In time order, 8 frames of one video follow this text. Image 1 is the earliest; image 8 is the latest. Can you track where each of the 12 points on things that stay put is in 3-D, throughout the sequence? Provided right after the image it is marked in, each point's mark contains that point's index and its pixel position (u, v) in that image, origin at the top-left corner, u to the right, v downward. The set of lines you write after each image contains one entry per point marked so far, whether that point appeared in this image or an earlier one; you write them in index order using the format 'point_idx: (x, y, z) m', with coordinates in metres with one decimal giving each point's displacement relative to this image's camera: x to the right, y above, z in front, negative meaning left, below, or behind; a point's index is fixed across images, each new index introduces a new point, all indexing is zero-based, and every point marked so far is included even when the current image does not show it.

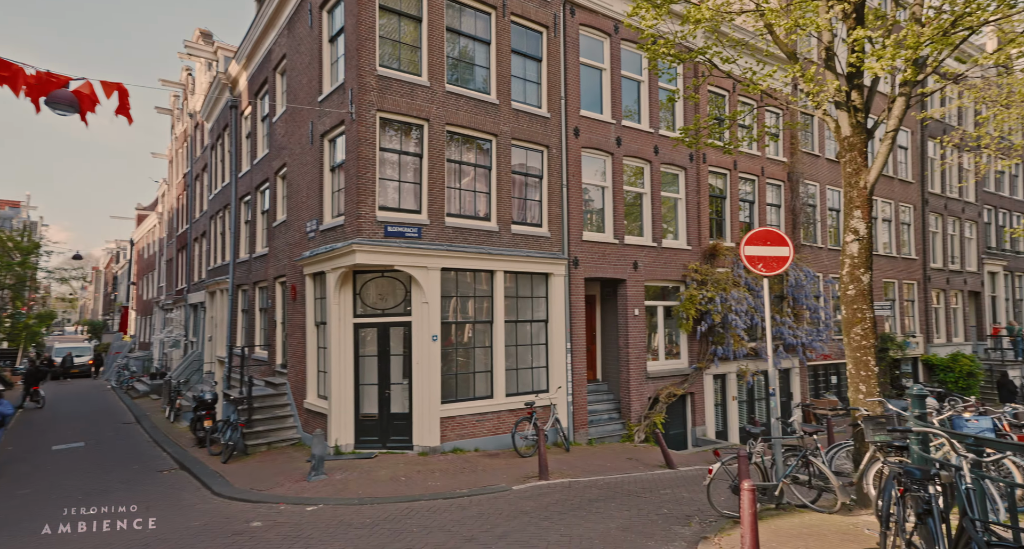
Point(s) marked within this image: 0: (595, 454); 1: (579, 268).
0: (+1.6, -3.5, +13.4) m
1: (+1.5, +0.1, +14.4) m
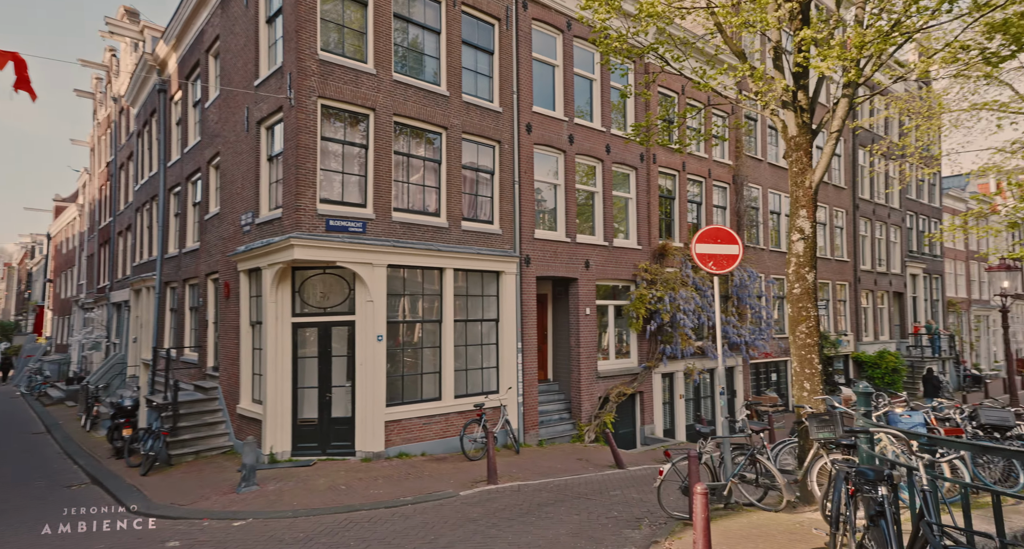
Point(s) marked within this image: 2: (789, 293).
0: (+0.6, -3.5, +13.2) m
1: (+0.4, +0.2, +14.1) m
2: (+3.7, -0.2, +9.2) m
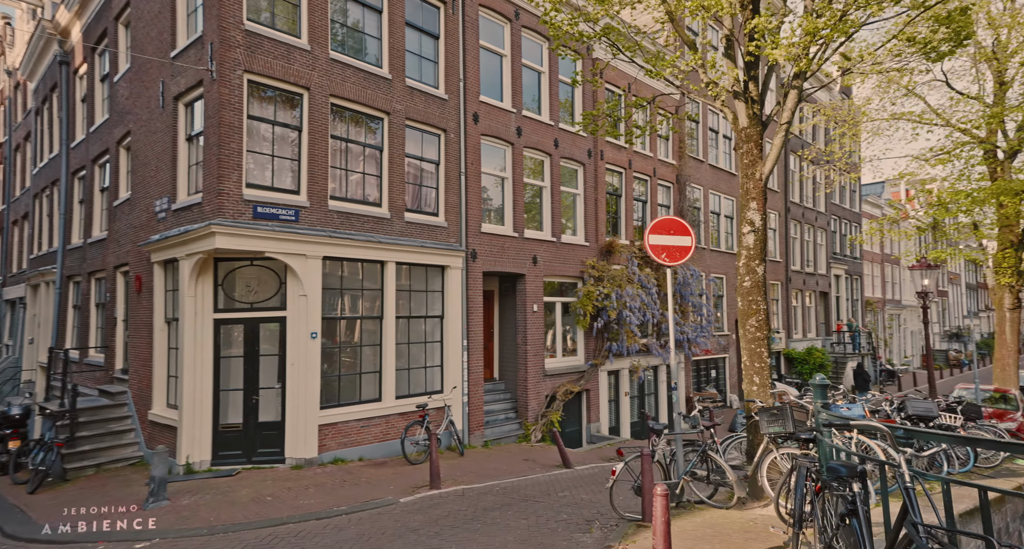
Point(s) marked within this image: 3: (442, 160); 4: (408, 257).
0: (-0.4, -3.4, +12.7) m
1: (-0.7, +0.3, +13.7) m
2: (+3.0, -0.2, +9.0) m
3: (-1.3, +2.2, +12.9) m
4: (-1.8, +0.3, +11.9) m
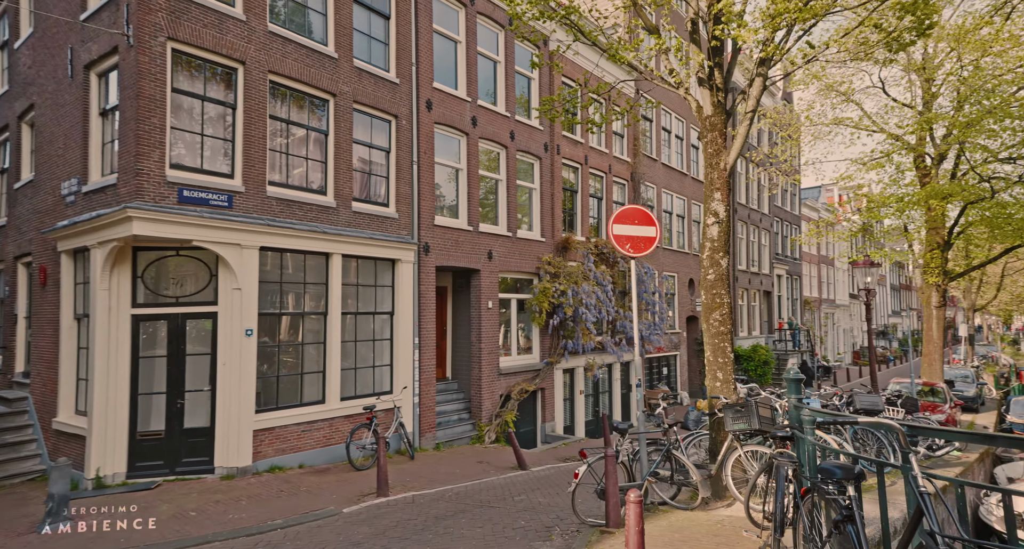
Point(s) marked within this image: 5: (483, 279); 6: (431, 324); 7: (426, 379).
0: (-1.2, -3.3, +12.2) m
1: (-1.5, +0.4, +13.0) m
2: (+2.4, -0.1, +8.6) m
3: (-2.1, +2.3, +12.3) m
4: (-2.6, +0.4, +11.2) m
5: (-0.6, -0.1, +15.1) m
6: (-1.5, -1.0, +12.9) m
7: (-1.6, -1.9, +12.7) m
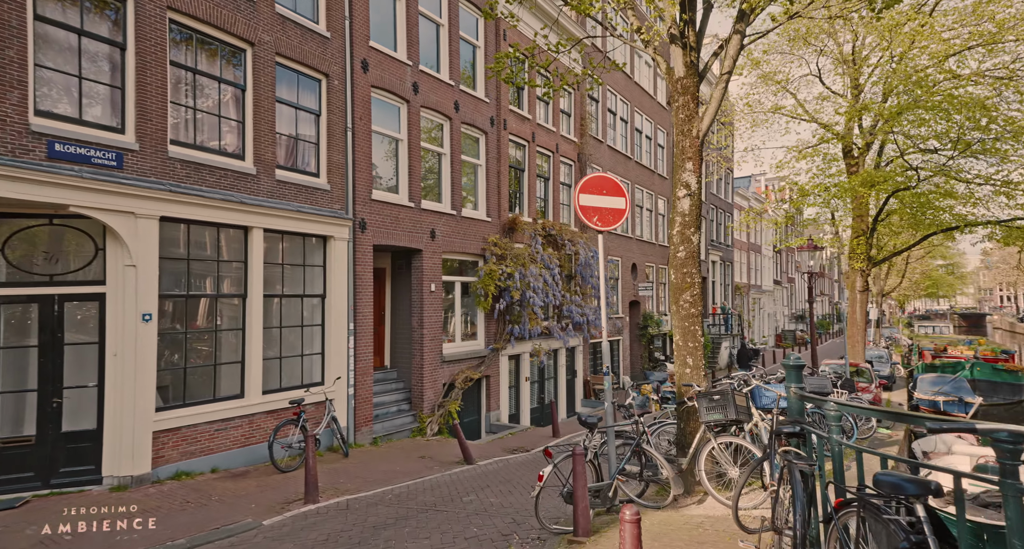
0: (-2.1, -3.0, +11.1) m
1: (-2.5, +0.7, +11.9) m
2: (+1.8, +0.2, +7.8) m
3: (-3.0, +2.6, +11.0) m
4: (-3.4, +0.8, +9.9) m
5: (-1.8, +0.3, +14.0) m
6: (-2.5, -0.6, +11.8) m
7: (-2.5, -1.6, +11.6) m
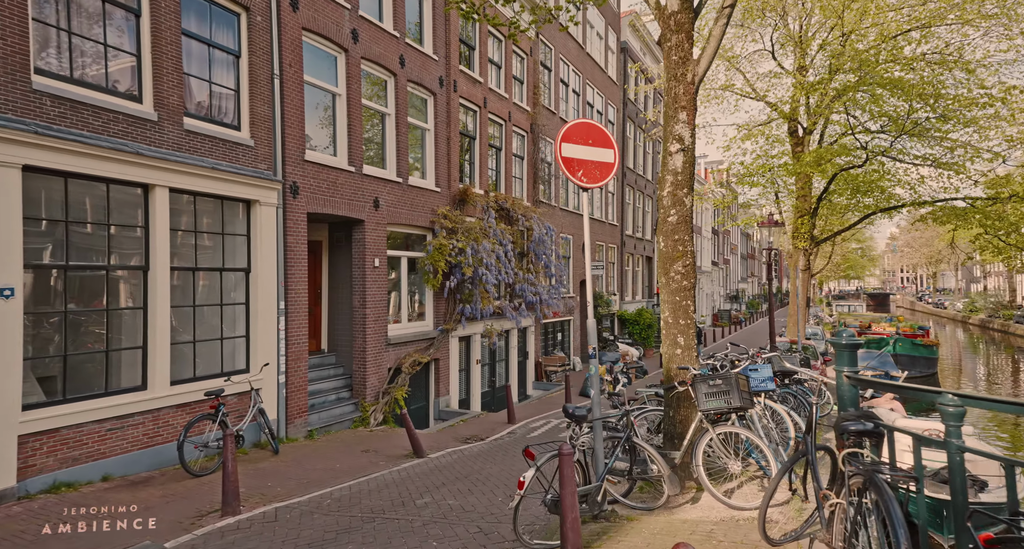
0: (-2.8, -2.5, +9.7) m
1: (-3.2, +1.2, +10.4) m
2: (+1.4, +0.5, +6.7) m
3: (-3.7, +3.0, +9.4) m
4: (-3.9, +1.1, +8.4) m
5: (-2.6, +0.8, +12.5) m
6: (-3.2, -0.2, +10.3) m
7: (-3.2, -1.2, +10.2) m
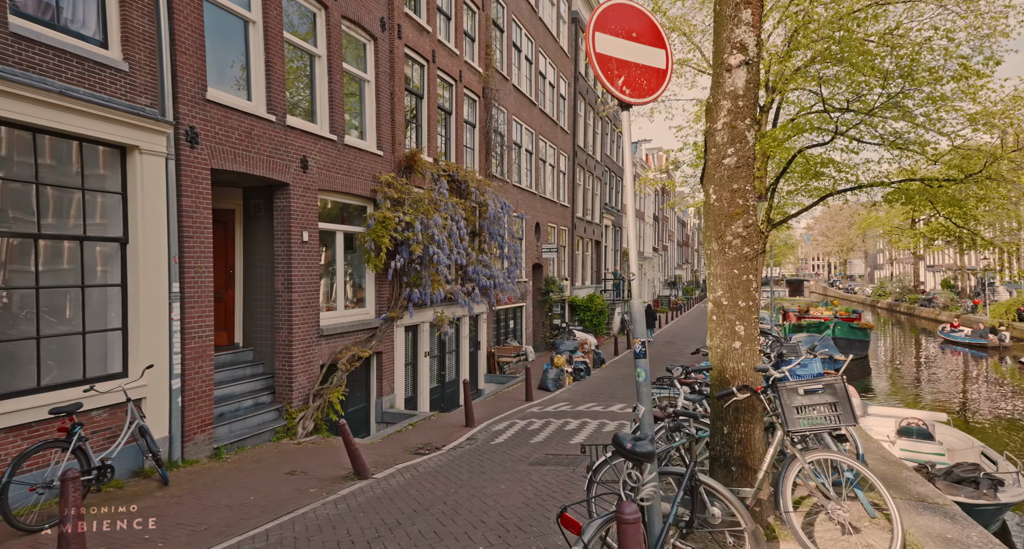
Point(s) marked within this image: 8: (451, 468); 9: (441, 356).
0: (-3.1, -2.2, +7.4) m
1: (-3.6, +1.5, +7.9) m
2: (+1.3, +0.8, +4.7) m
3: (-4.0, +3.3, +6.9) m
4: (-4.2, +1.4, +5.9) m
5: (-3.2, +1.1, +10.1) m
6: (-3.6, +0.1, +7.9) m
7: (-3.6, -0.8, +7.8) m
8: (-0.8, -2.5, +8.9) m
9: (-1.5, -2.0, +16.0) m
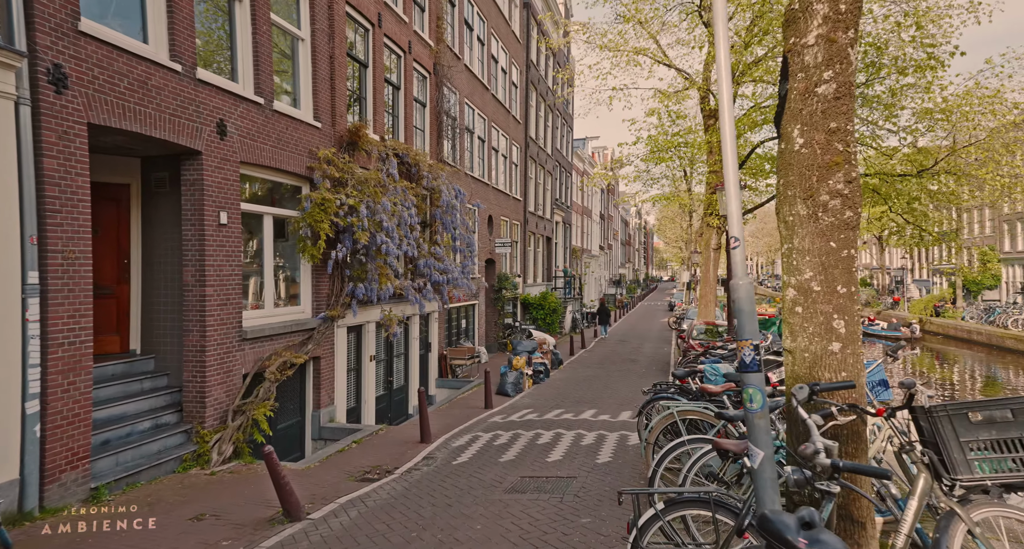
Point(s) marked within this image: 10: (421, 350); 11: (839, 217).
0: (-3.3, -2.1, +5.5) m
1: (-3.9, +1.6, +6.0) m
2: (+1.3, +0.9, +3.1) m
3: (-4.2, +3.4, +4.9) m
4: (-4.3, +1.5, +3.9) m
5: (-3.7, +1.3, +8.2) m
6: (-3.8, +0.3, +6.0) m
7: (-3.8, -0.7, +5.8) m
8: (-1.1, -2.4, +7.2) m
9: (-2.4, -1.8, +14.2) m
10: (-2.1, -1.8, +16.5) m
11: (+1.5, +0.3, +3.0) m
